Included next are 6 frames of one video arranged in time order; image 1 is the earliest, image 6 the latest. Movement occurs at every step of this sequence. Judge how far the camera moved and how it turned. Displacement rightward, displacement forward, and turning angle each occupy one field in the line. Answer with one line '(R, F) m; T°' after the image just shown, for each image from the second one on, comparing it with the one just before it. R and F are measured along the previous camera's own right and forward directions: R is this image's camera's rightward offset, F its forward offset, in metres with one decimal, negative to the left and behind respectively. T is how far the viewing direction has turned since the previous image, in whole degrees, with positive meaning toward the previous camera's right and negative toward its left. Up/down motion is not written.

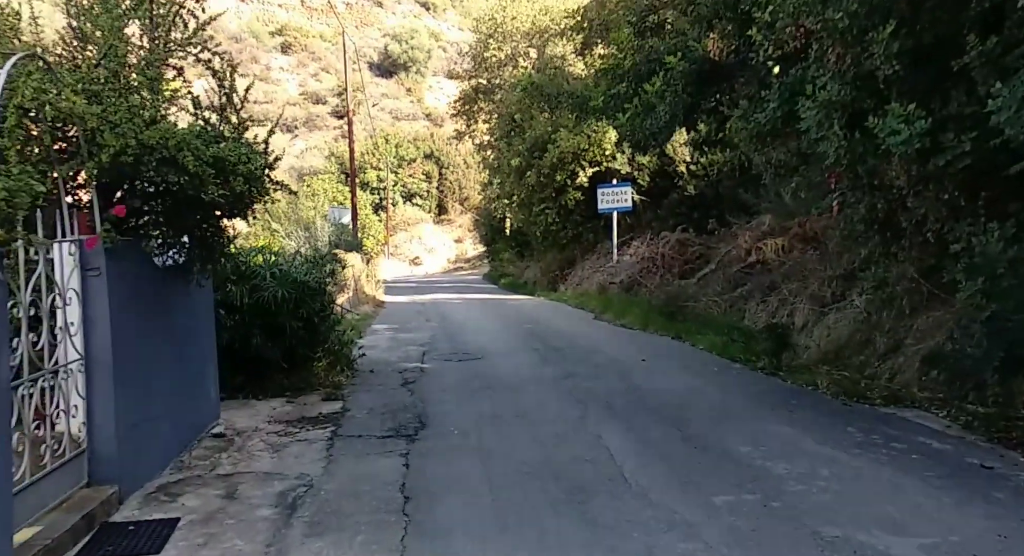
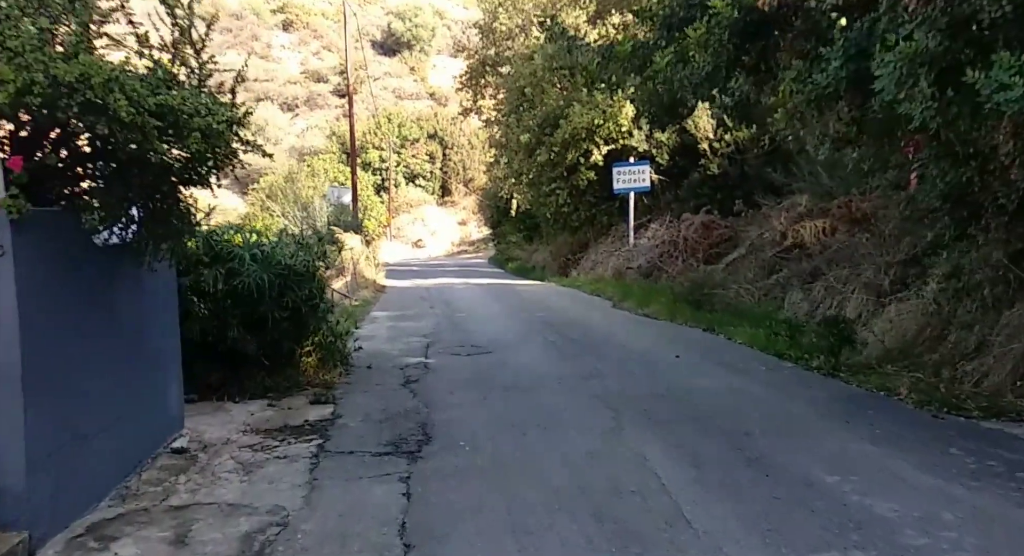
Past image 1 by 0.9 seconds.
(-0.1, +1.3) m; 0°
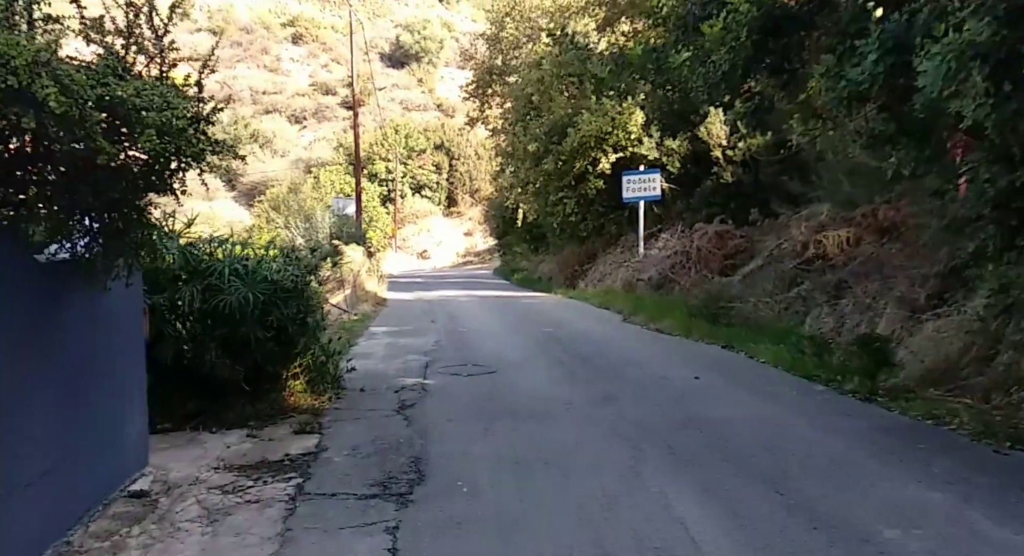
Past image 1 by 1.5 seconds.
(0.0, +0.7) m; 0°
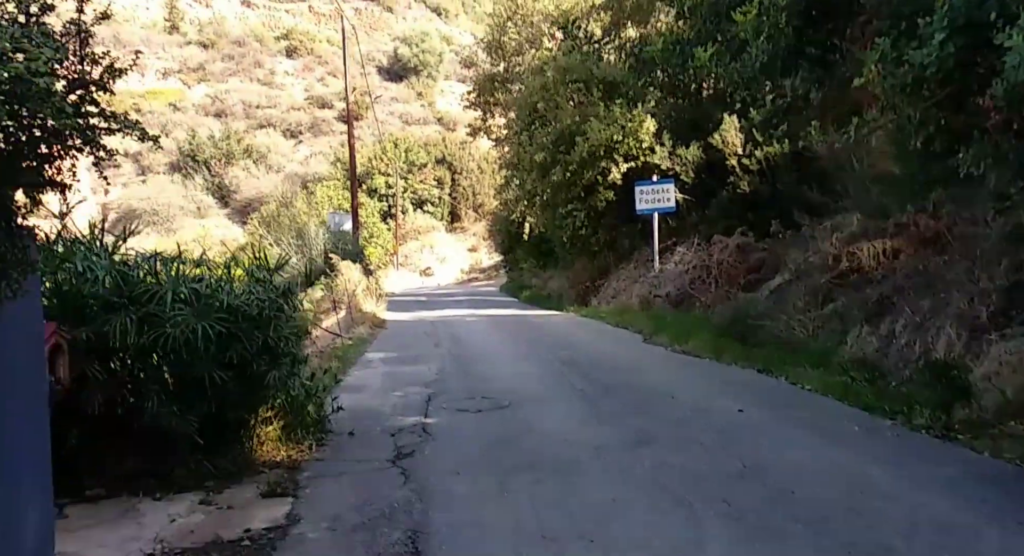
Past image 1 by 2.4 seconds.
(-0.1, +1.2) m; 0°
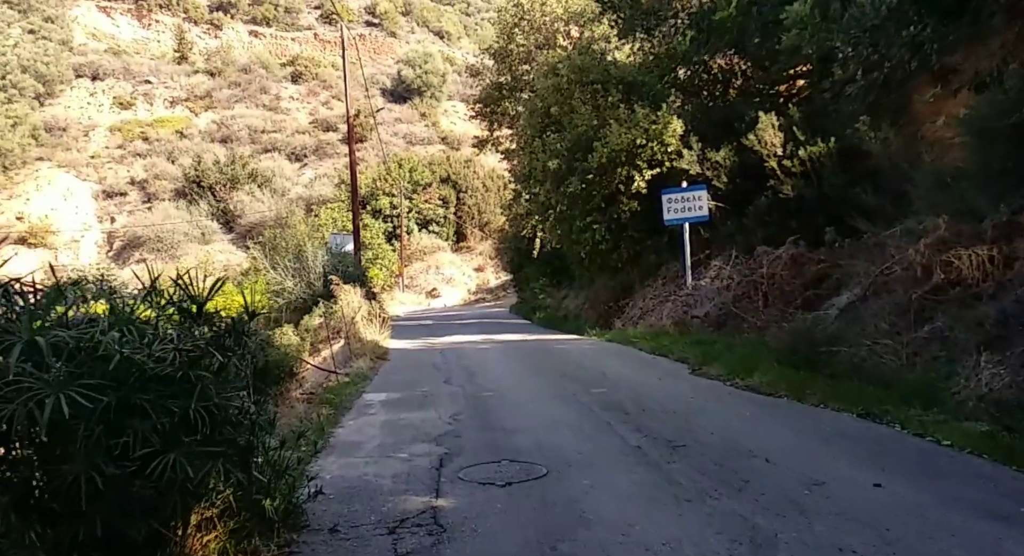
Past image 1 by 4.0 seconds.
(-0.2, +2.2) m; 0°
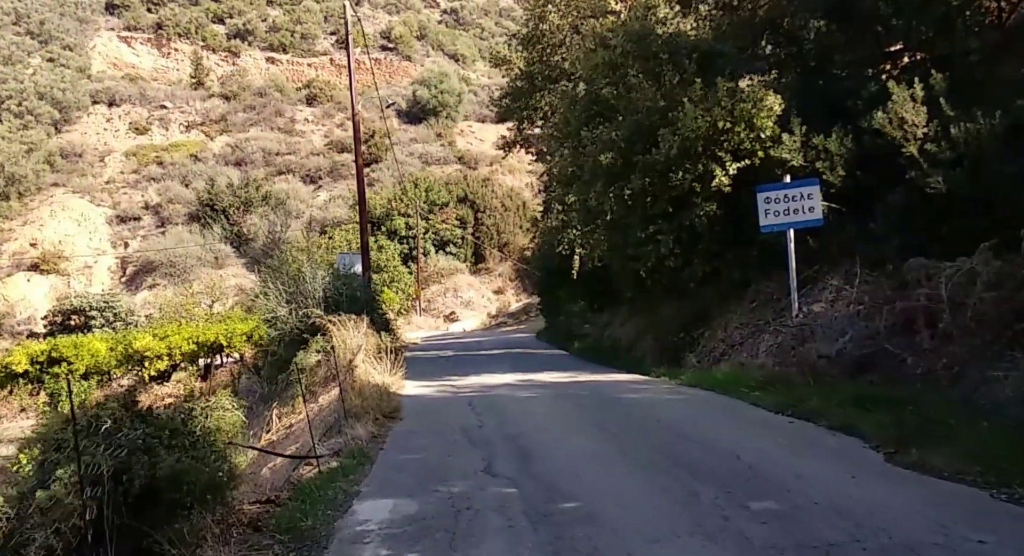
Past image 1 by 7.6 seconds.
(-0.6, +5.2) m; -1°
